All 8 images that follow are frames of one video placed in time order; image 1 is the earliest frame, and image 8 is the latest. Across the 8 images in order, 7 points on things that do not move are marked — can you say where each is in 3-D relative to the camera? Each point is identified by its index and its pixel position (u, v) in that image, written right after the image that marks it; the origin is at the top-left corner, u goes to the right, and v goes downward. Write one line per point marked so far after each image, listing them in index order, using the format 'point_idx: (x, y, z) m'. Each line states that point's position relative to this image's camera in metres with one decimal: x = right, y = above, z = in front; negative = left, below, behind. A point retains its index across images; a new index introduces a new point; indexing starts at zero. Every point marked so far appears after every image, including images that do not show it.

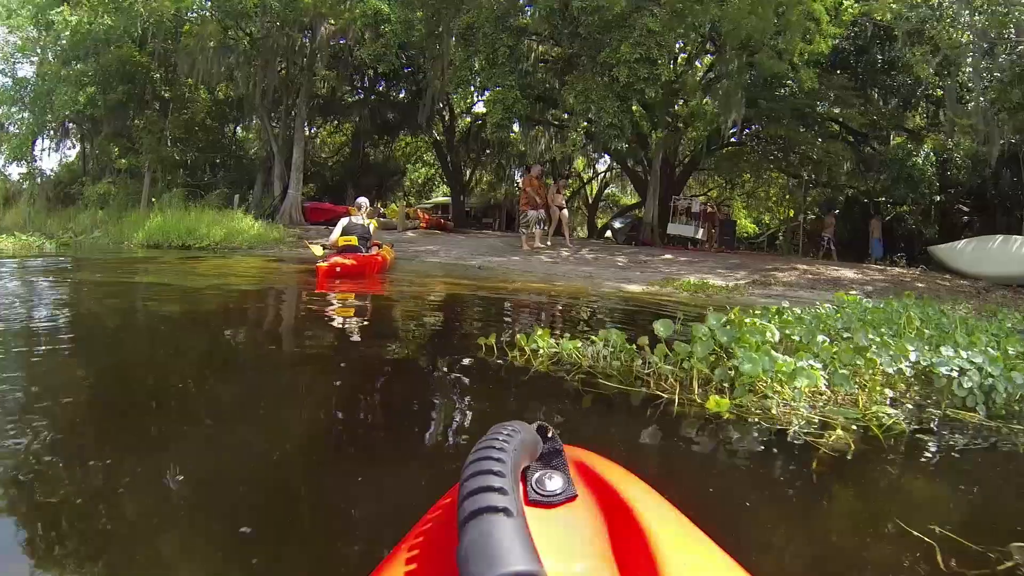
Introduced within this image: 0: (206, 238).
0: (-7.6, +1.2, +15.8) m
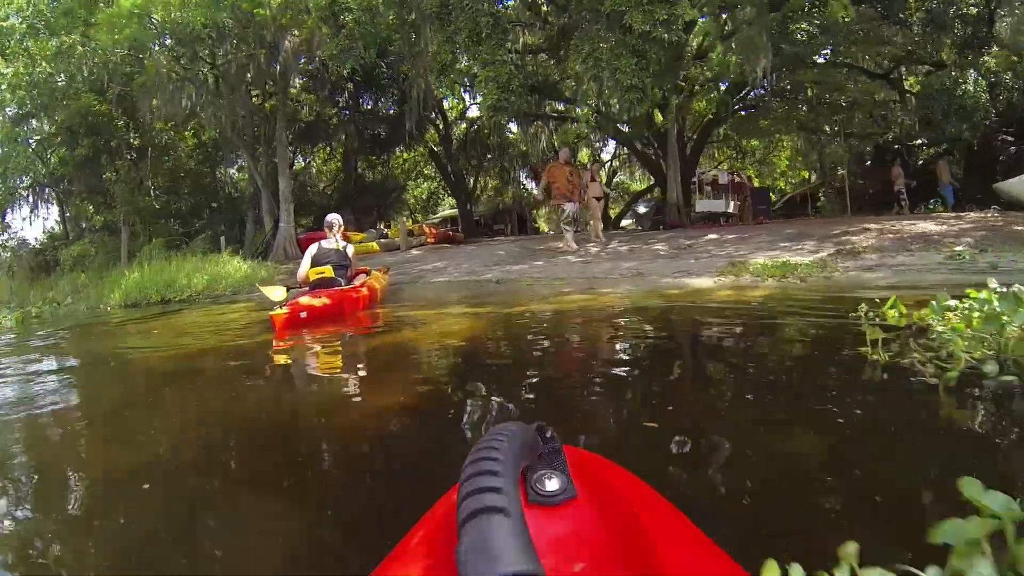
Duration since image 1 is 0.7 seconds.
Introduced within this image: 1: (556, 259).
0: (-7.2, 0.0, +14.2) m
1: (+0.6, +0.4, +9.8) m
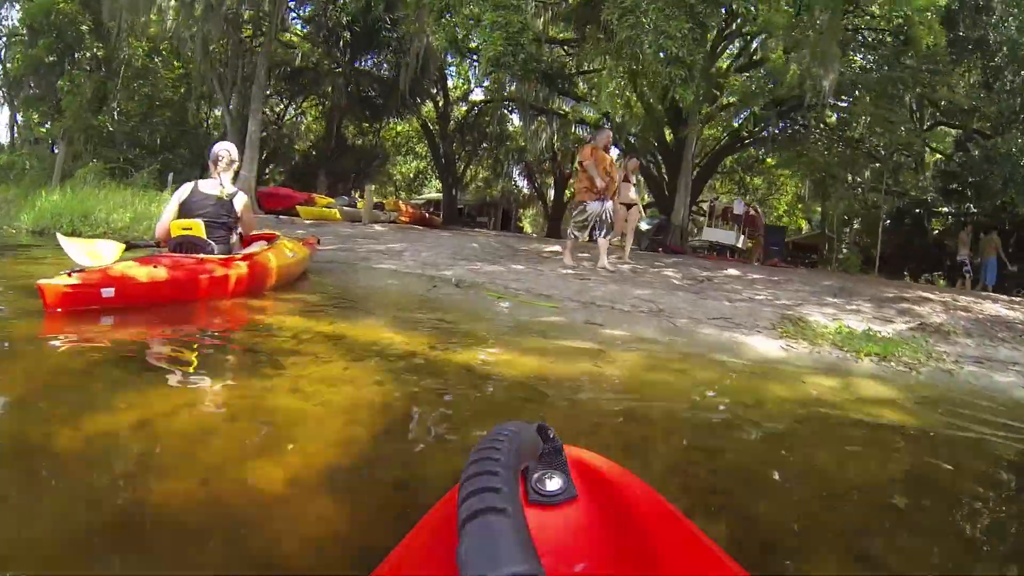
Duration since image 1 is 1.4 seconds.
0: (-7.6, +1.2, +12.1) m
1: (+0.3, +0.2, +7.9) m
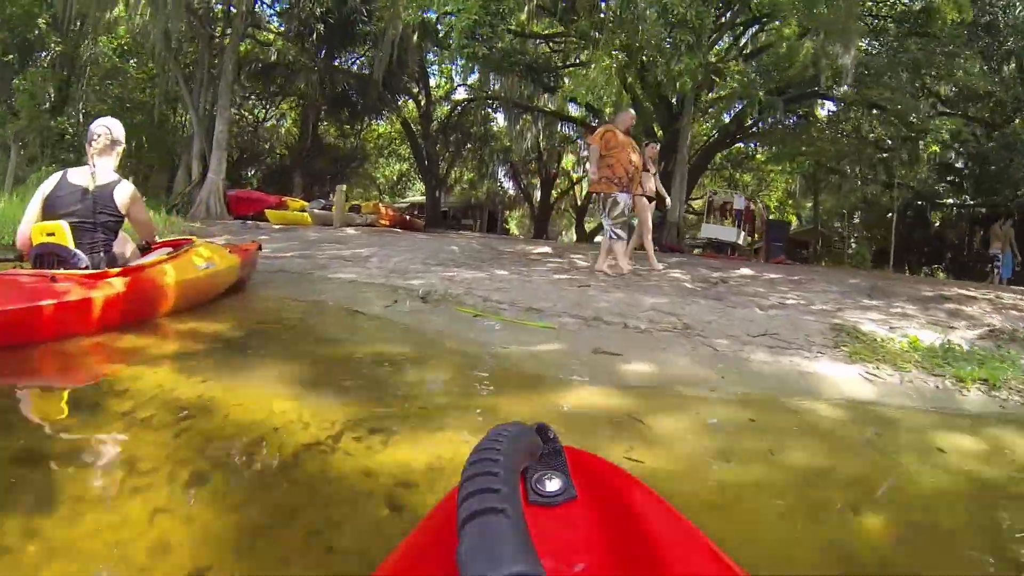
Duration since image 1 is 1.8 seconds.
0: (-7.9, +1.0, +11.0) m
1: (+0.2, +0.2, +7.0) m
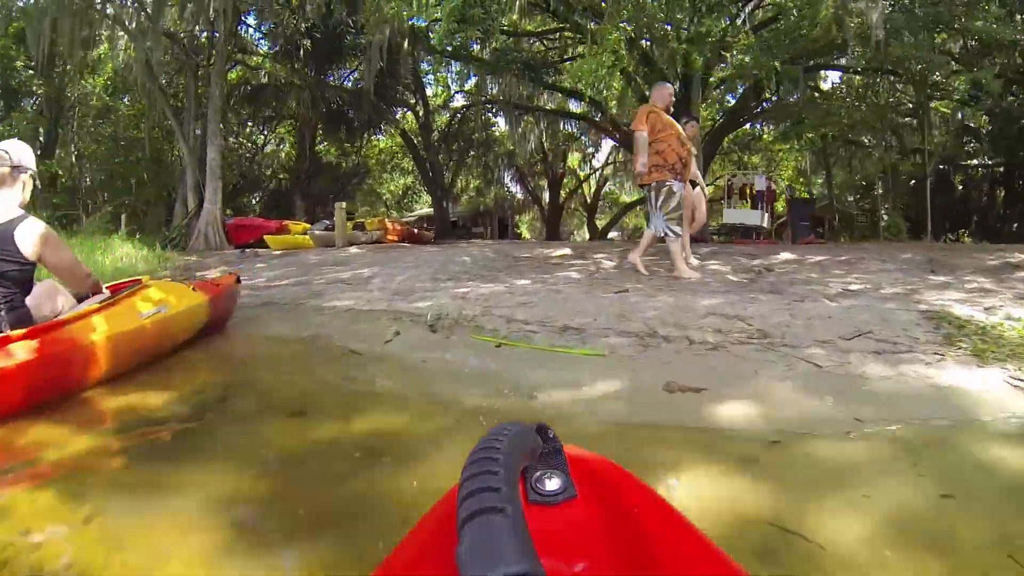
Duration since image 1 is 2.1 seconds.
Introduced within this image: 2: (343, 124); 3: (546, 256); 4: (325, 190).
0: (-7.6, +0.1, +10.5) m
1: (+0.4, +0.1, +6.4) m
2: (-4.6, +4.5, +17.5) m
3: (+0.4, +0.4, +8.4) m
4: (-5.5, +2.9, +18.8) m
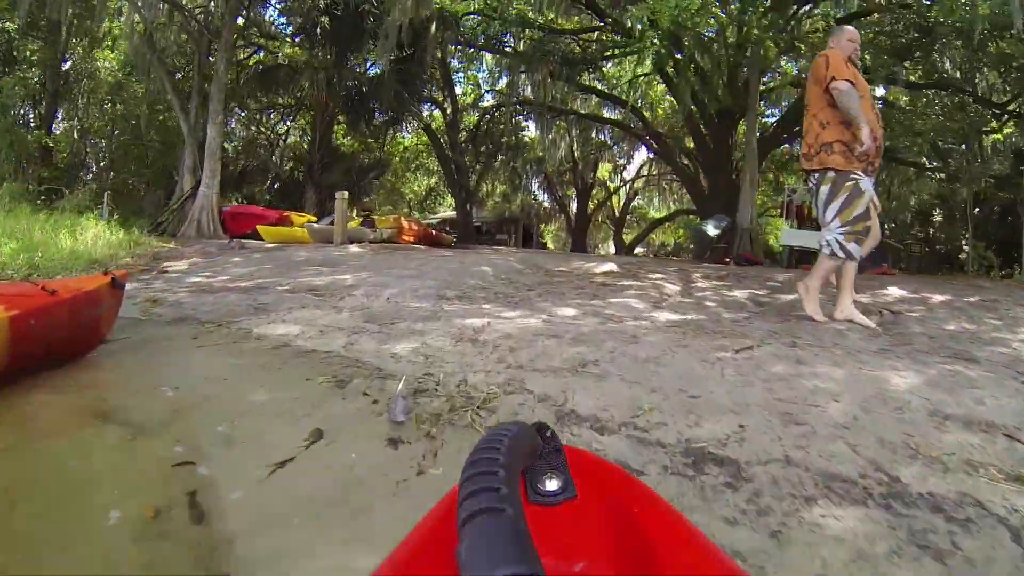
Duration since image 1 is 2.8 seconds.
0: (-7.3, +0.4, +9.4) m
1: (+0.6, -0.1, +5.0) m
2: (-3.8, +4.5, +16.3) m
3: (+0.7, +0.2, +7.0) m
4: (-4.8, +2.9, +17.6) m
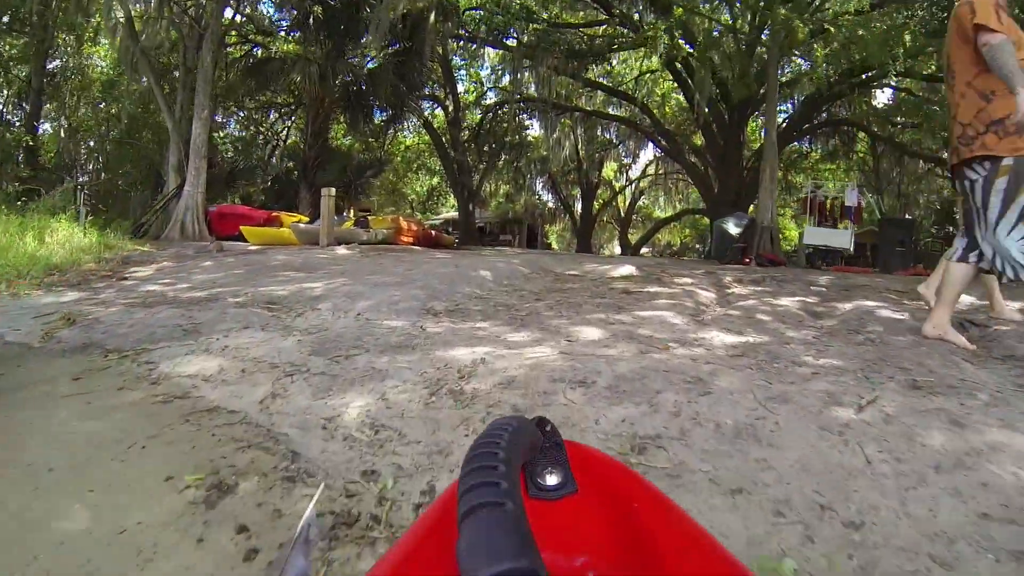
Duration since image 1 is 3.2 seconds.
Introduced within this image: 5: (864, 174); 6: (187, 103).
0: (-7.2, +0.3, +8.7) m
1: (+0.6, -0.1, +4.3) m
2: (-3.7, +4.4, +15.6) m
3: (+0.7, +0.1, +6.3) m
4: (-4.7, +2.8, +17.0) m
5: (+9.7, +3.2, +17.7) m
6: (-6.5, +3.7, +12.8) m
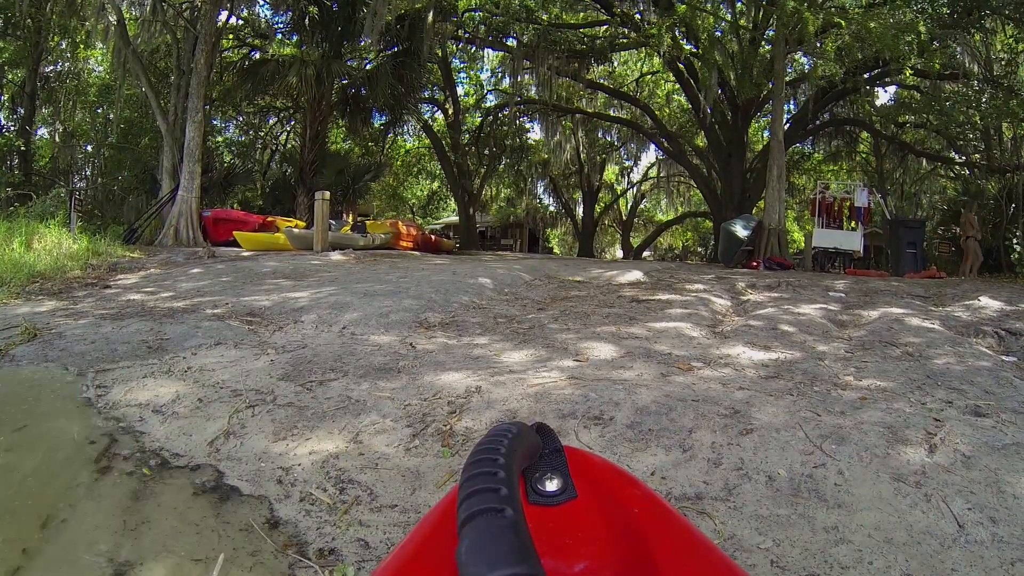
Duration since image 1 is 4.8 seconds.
0: (-7.2, +0.2, +8.5) m
1: (+0.6, -0.2, +4.1) m
2: (-3.7, +4.3, +15.4) m
3: (+0.7, +0.1, +6.0) m
4: (-4.7, +2.7, +16.8) m
5: (+9.7, +3.1, +17.5) m
6: (-6.5, +3.6, +12.6) m
